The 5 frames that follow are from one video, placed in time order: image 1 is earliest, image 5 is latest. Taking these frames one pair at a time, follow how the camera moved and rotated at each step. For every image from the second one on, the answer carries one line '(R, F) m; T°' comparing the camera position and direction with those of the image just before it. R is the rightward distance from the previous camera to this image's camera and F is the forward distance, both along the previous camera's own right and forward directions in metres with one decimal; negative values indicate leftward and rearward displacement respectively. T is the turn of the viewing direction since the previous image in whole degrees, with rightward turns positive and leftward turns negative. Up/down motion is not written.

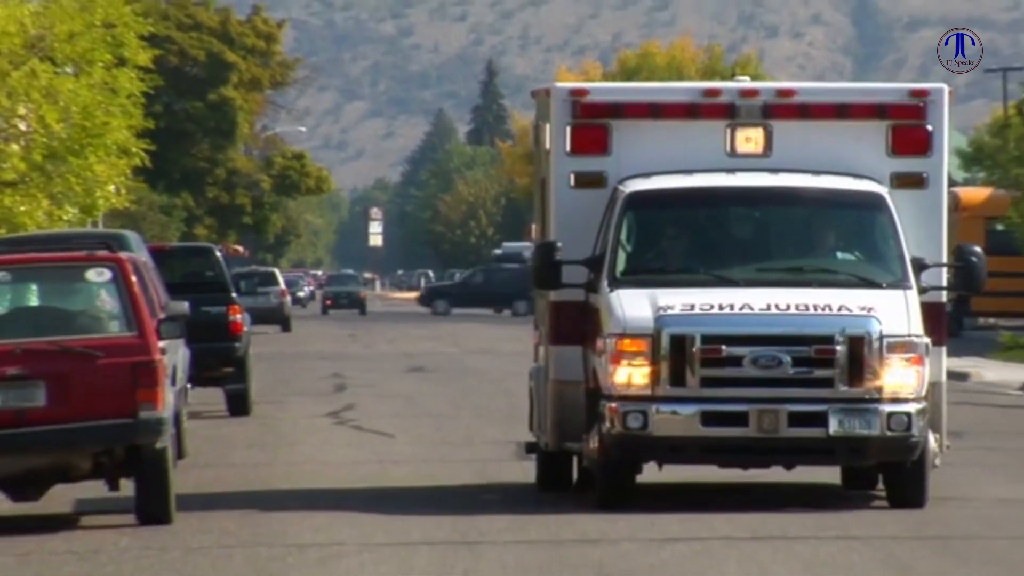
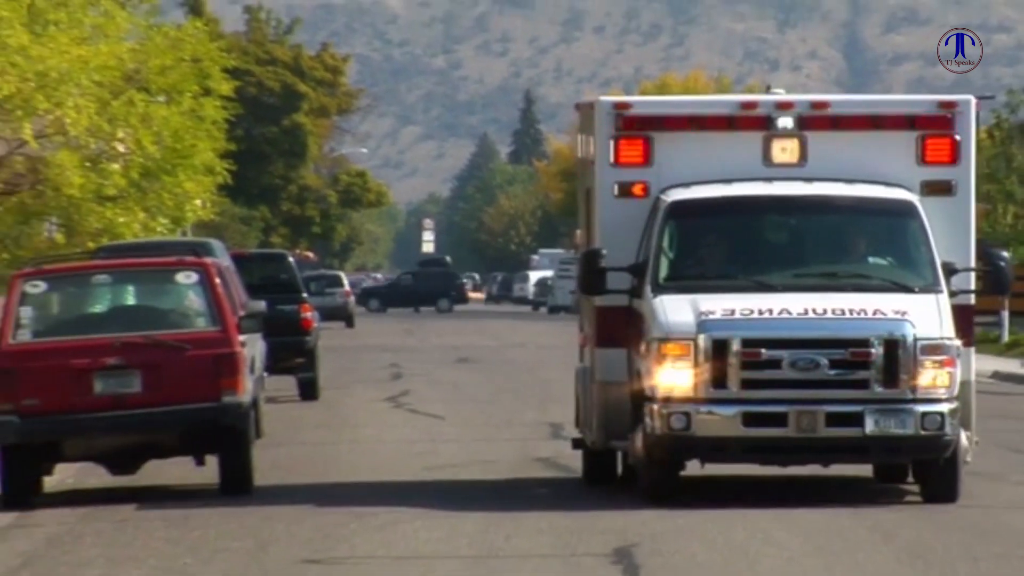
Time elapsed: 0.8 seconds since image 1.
(0.0, -1.6) m; -1°
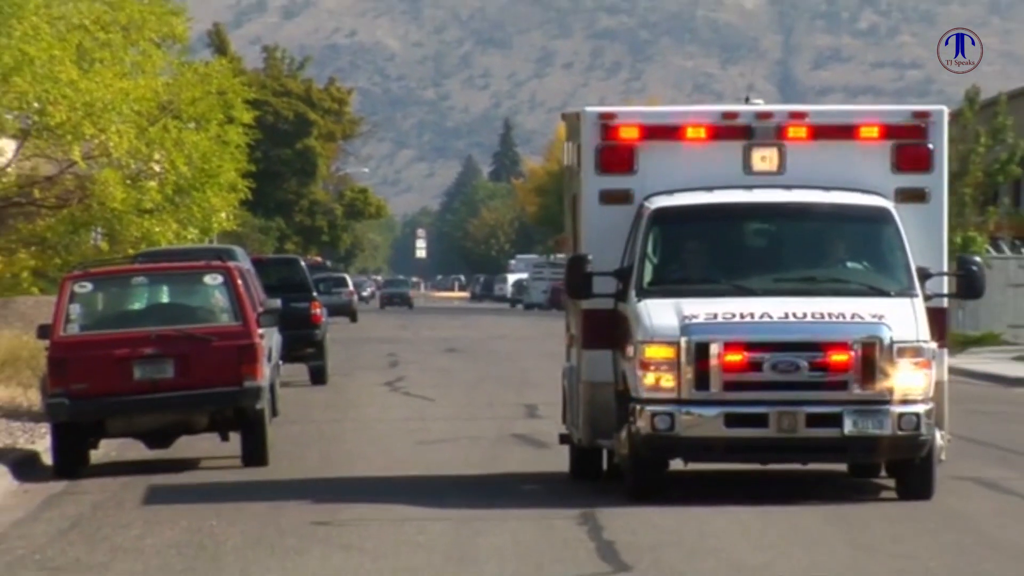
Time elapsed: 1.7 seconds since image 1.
(0.0, -2.1) m; 0°
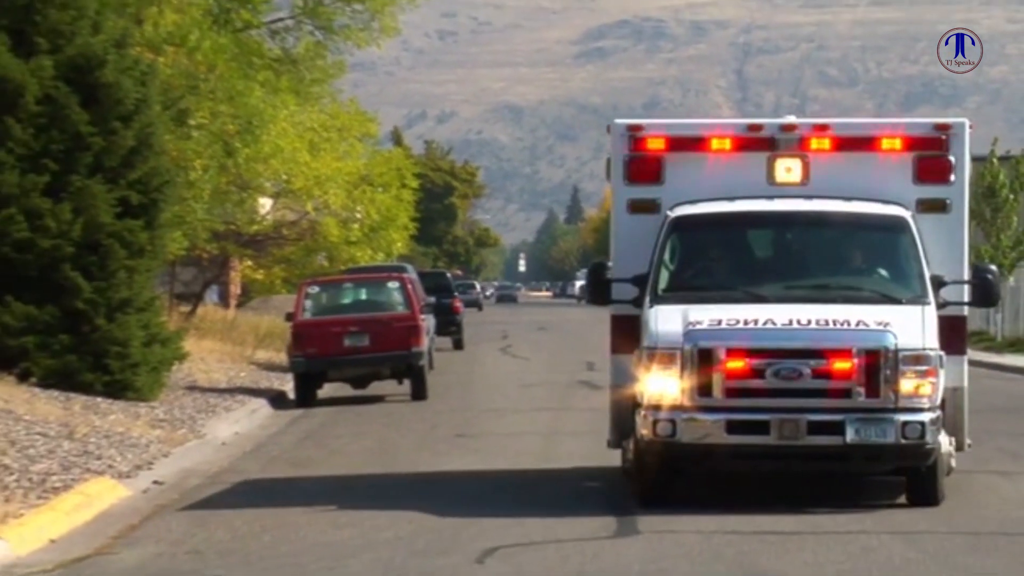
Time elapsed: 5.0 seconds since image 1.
(0.0, -9.0) m; -1°
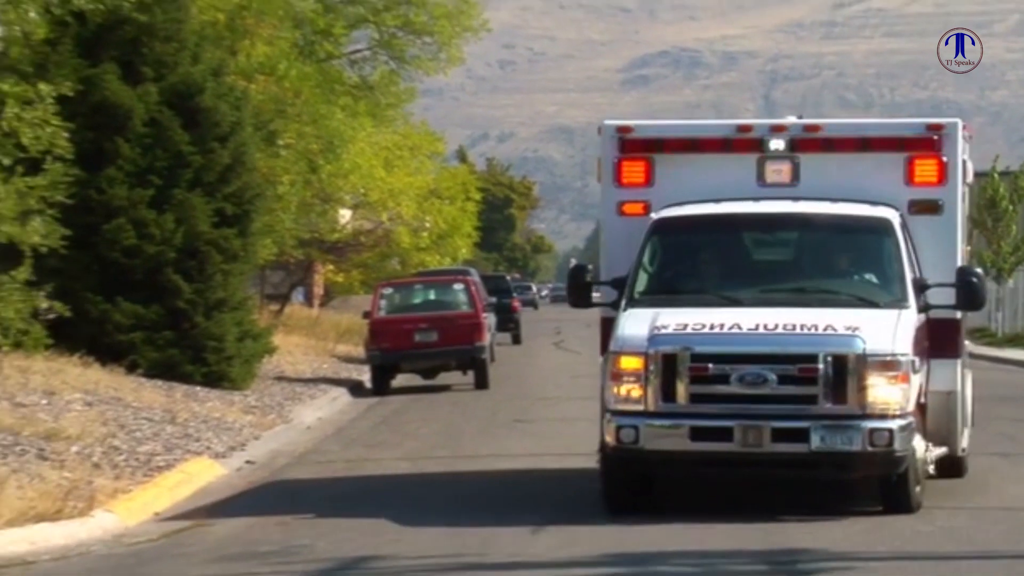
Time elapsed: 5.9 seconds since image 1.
(0.0, -2.9) m; -1°
